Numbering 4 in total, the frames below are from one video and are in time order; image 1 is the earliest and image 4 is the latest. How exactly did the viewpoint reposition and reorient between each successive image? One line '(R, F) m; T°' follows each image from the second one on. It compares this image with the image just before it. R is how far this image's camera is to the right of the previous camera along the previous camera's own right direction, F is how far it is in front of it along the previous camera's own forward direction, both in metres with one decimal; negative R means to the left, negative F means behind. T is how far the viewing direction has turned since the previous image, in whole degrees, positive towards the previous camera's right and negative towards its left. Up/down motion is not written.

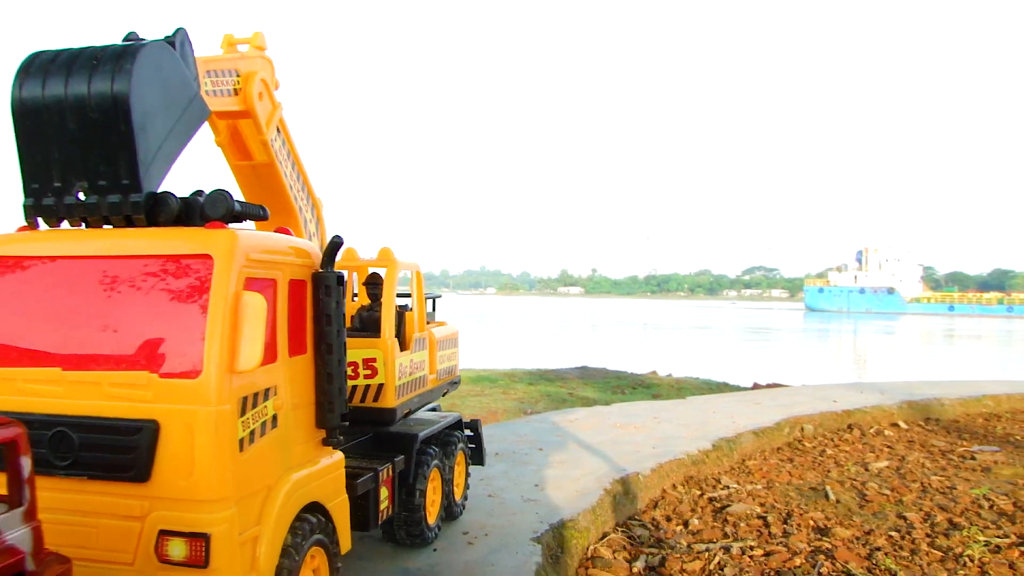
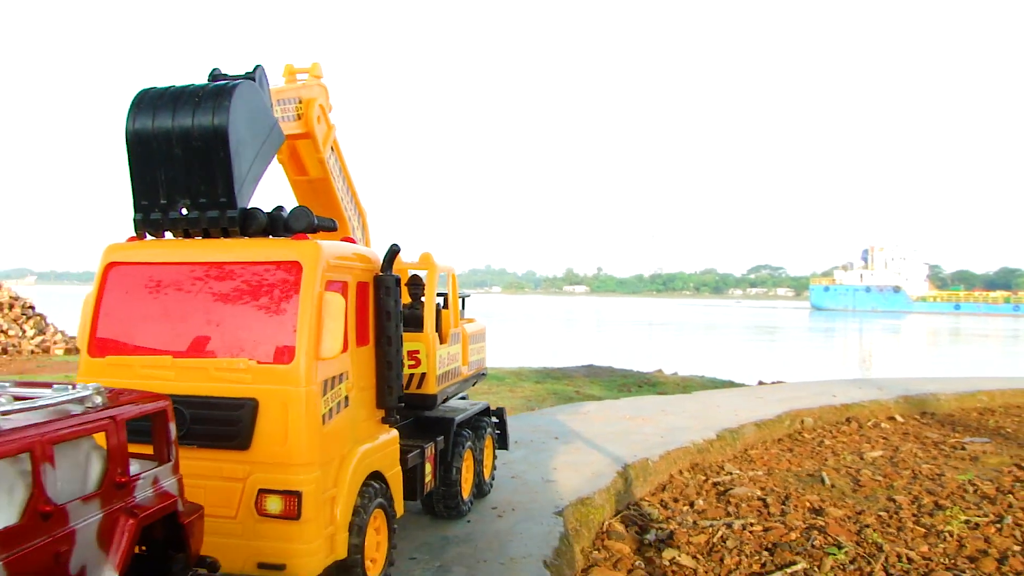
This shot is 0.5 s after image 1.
(-0.1, -0.6) m; 0°
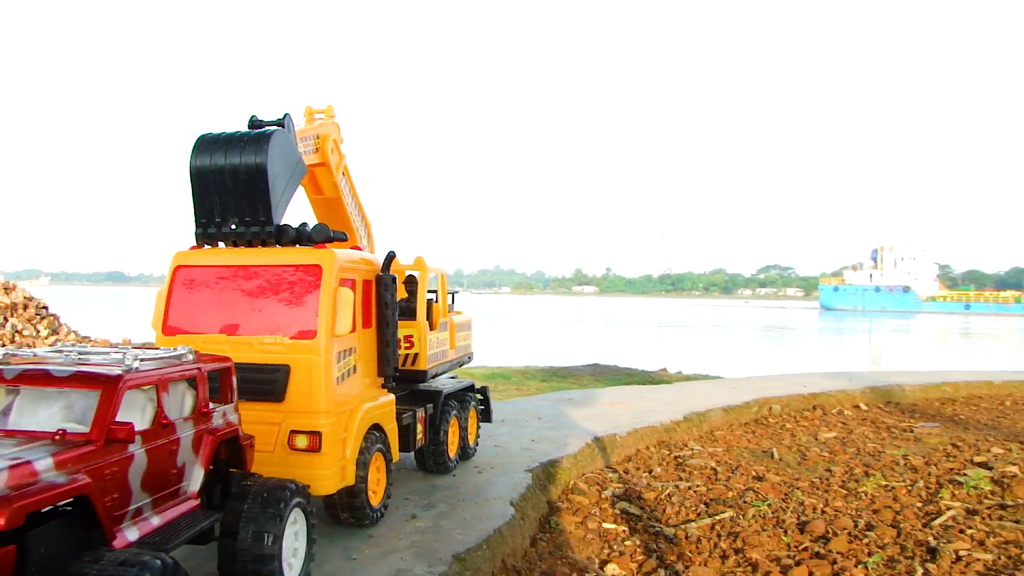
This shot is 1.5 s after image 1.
(+0.2, -1.3) m; 0°
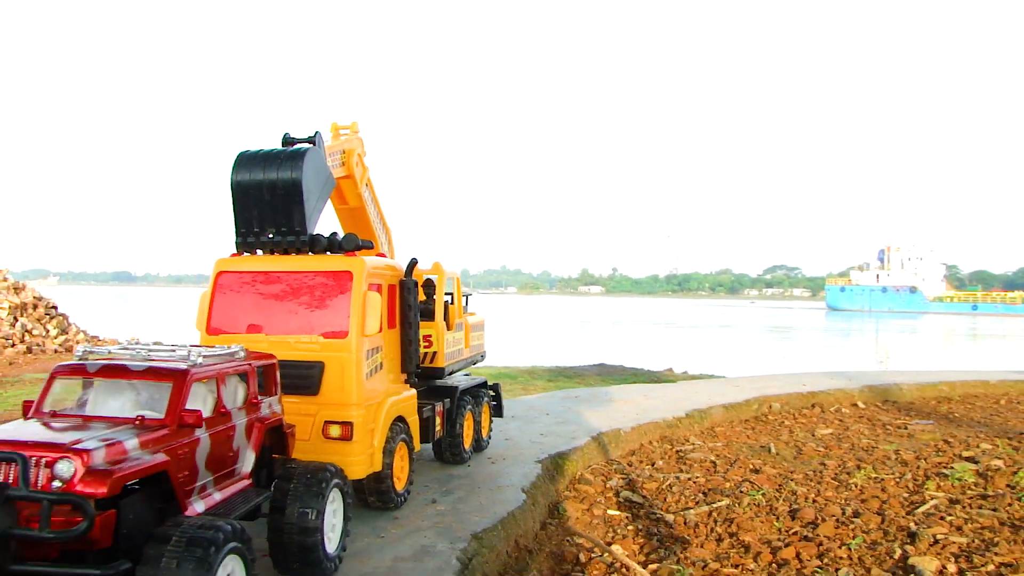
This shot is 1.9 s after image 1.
(0.0, -0.5) m; 0°
